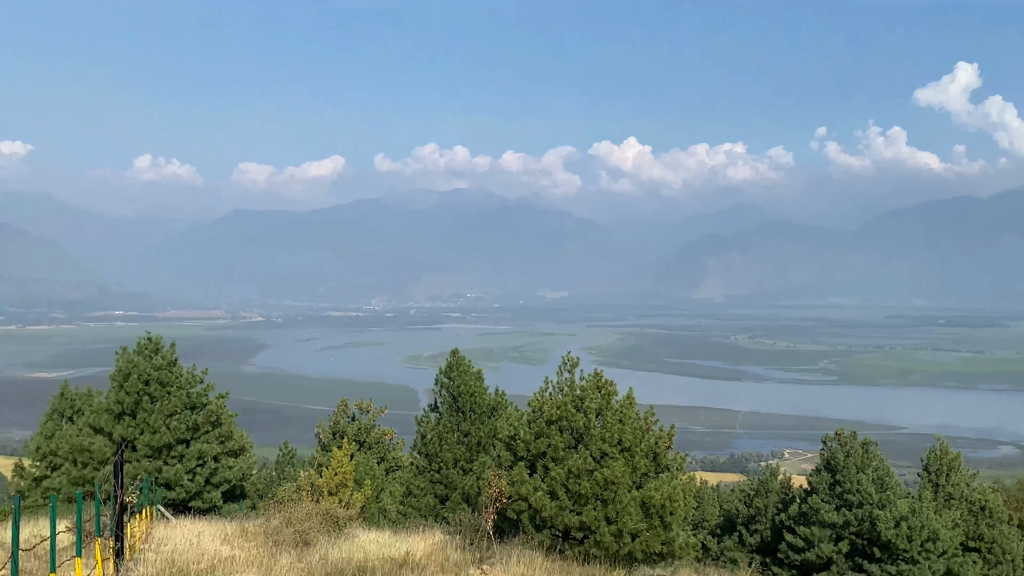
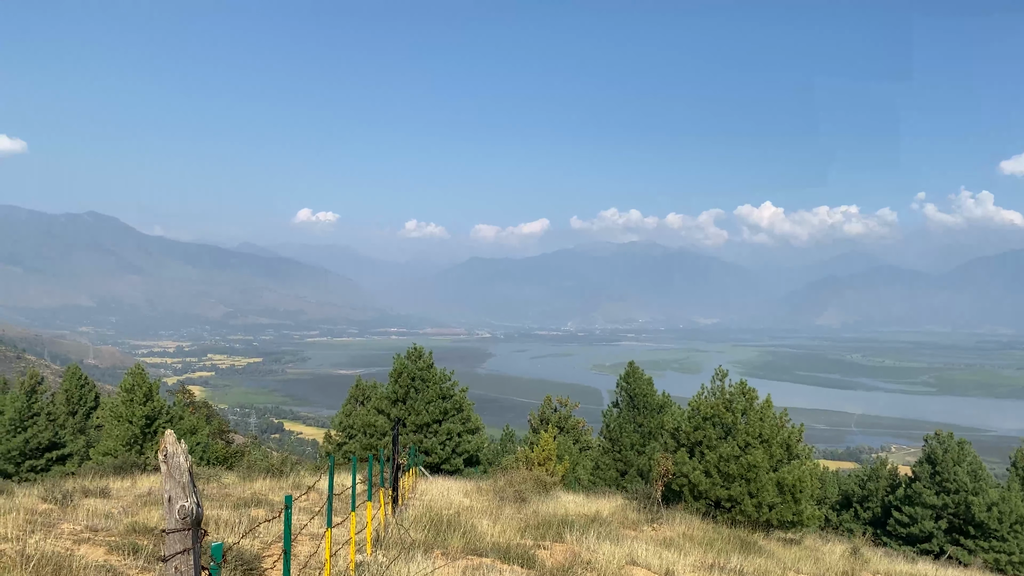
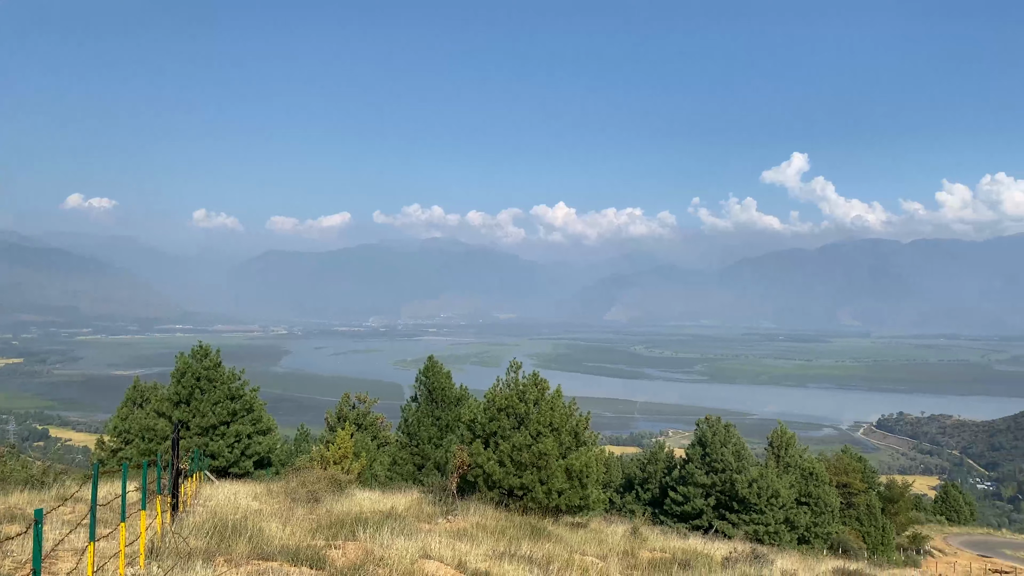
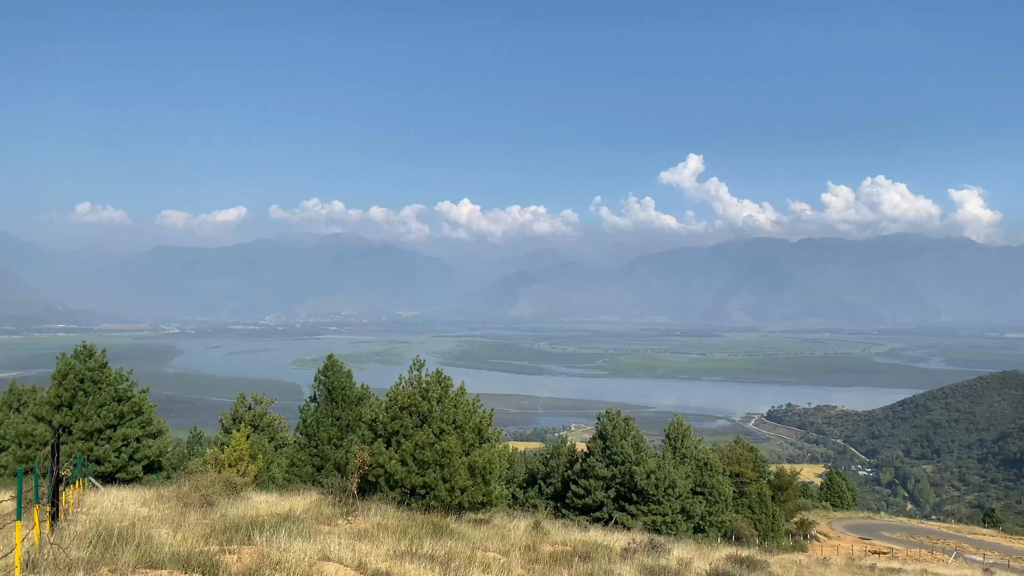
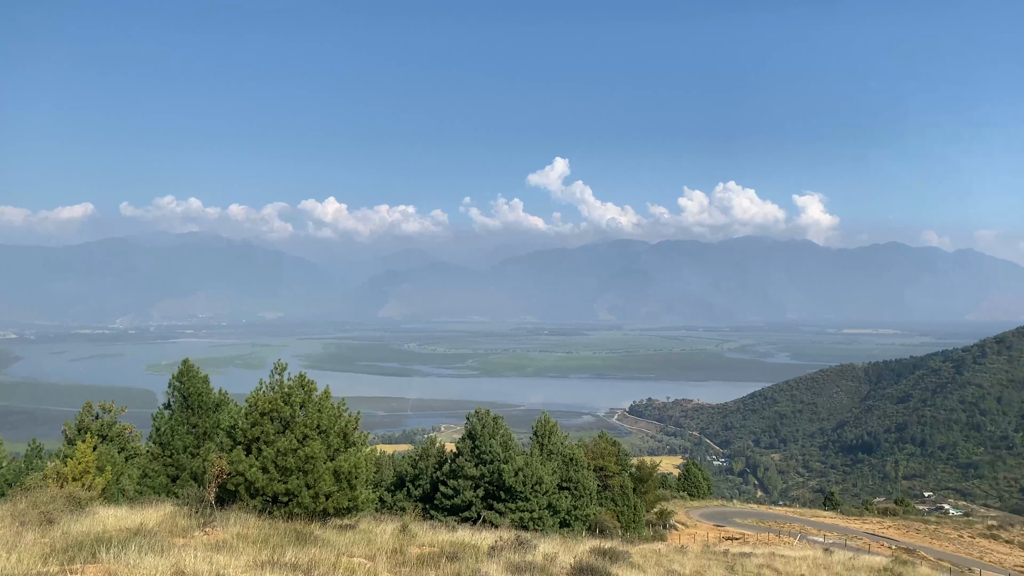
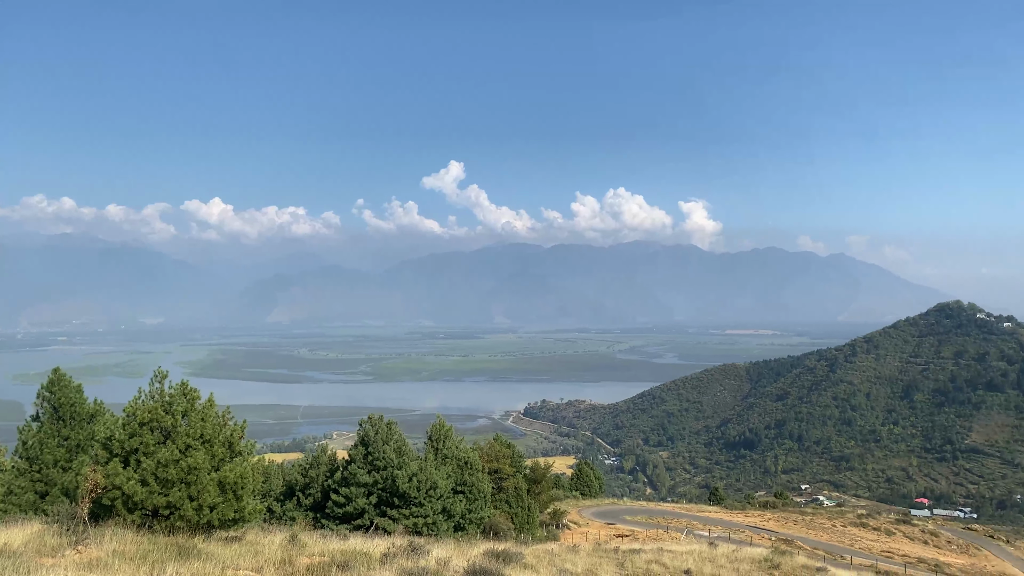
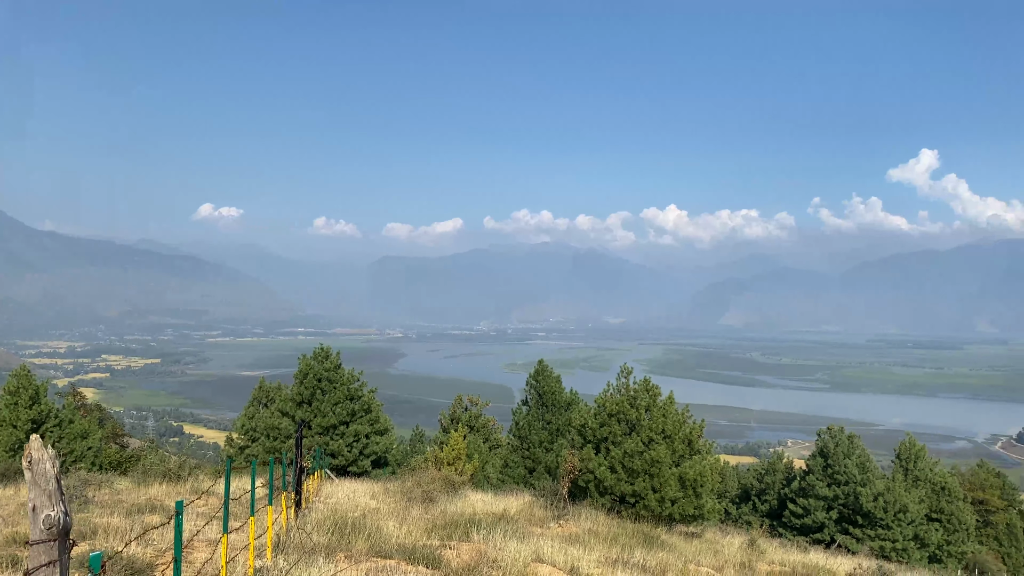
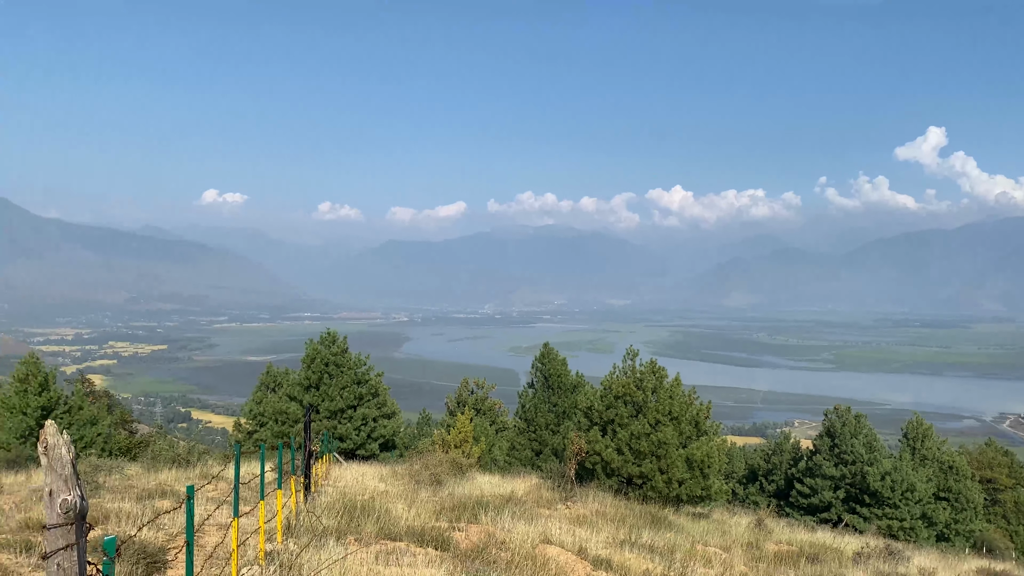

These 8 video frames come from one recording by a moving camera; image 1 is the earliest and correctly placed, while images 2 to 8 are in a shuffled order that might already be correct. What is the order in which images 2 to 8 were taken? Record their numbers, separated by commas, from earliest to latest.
8, 2, 7, 3, 4, 5, 6
